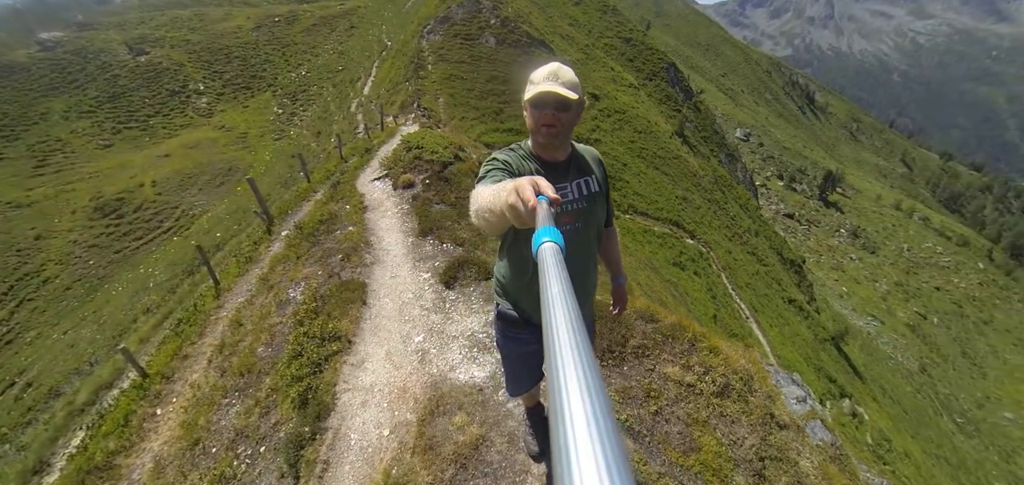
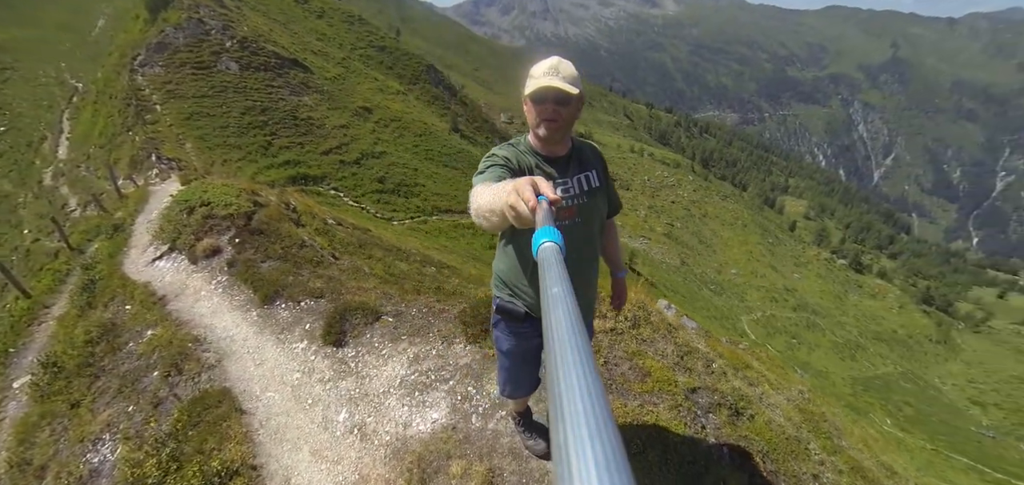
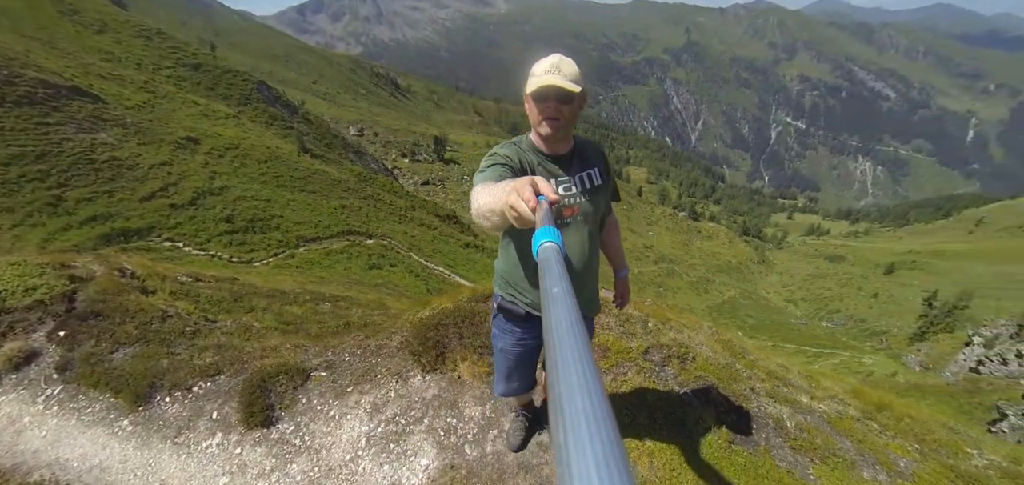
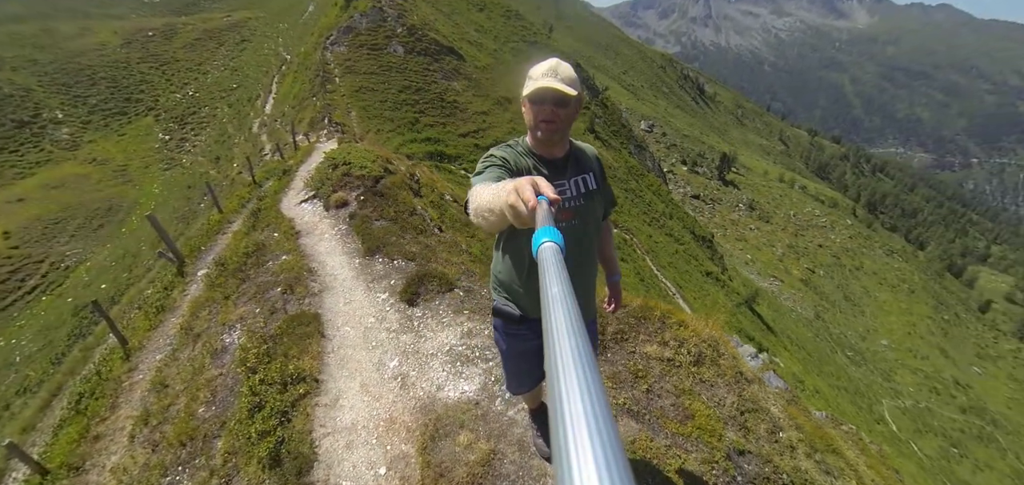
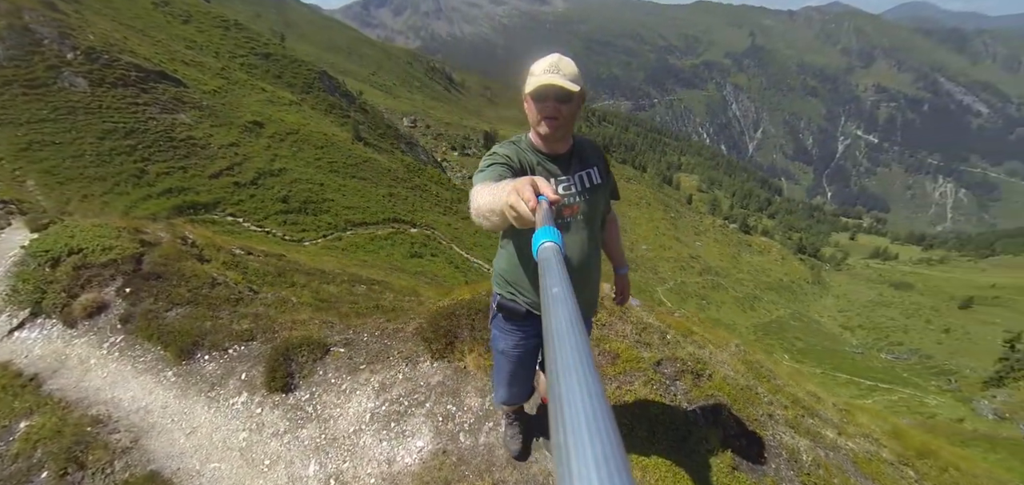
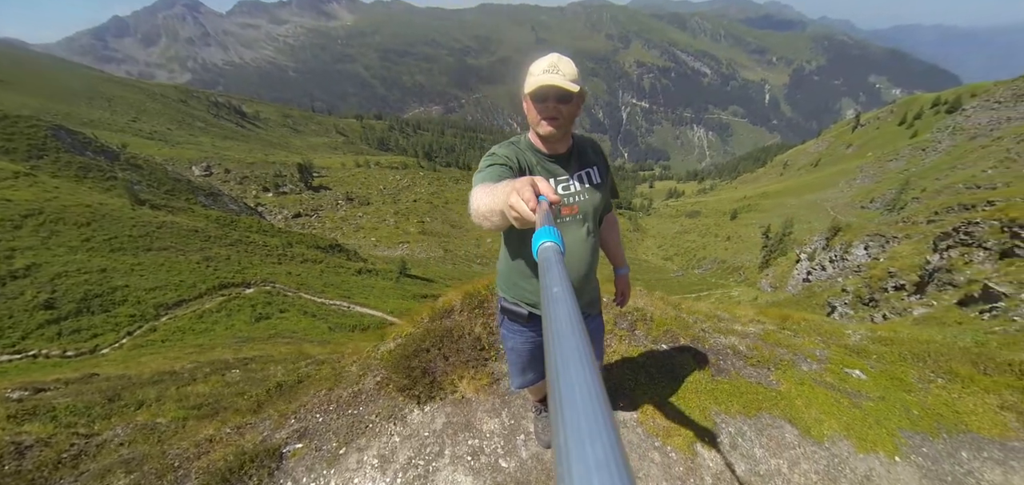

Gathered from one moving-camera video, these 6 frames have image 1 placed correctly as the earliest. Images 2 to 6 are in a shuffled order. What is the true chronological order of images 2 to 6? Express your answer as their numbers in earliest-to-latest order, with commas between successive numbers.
4, 2, 5, 3, 6
